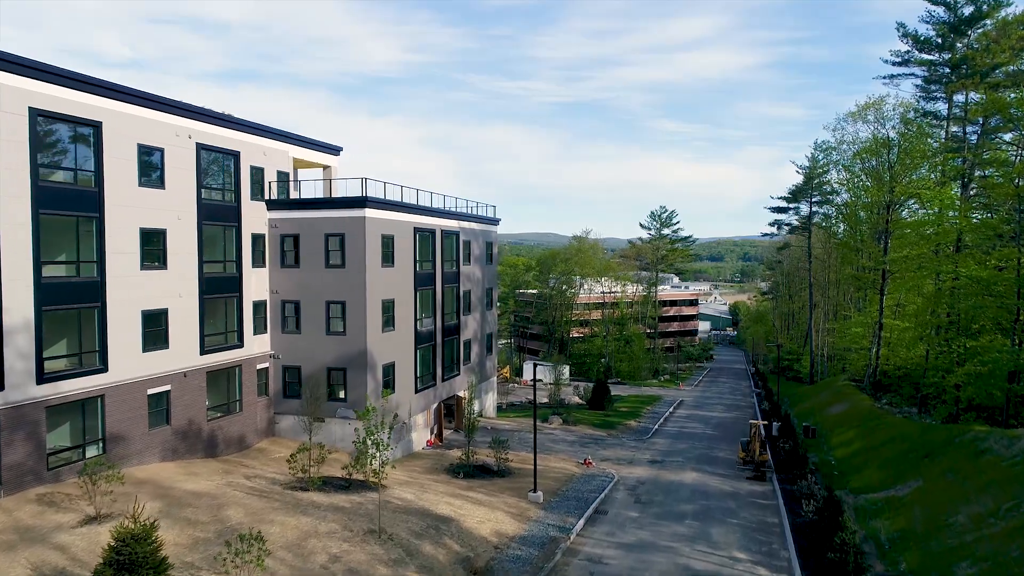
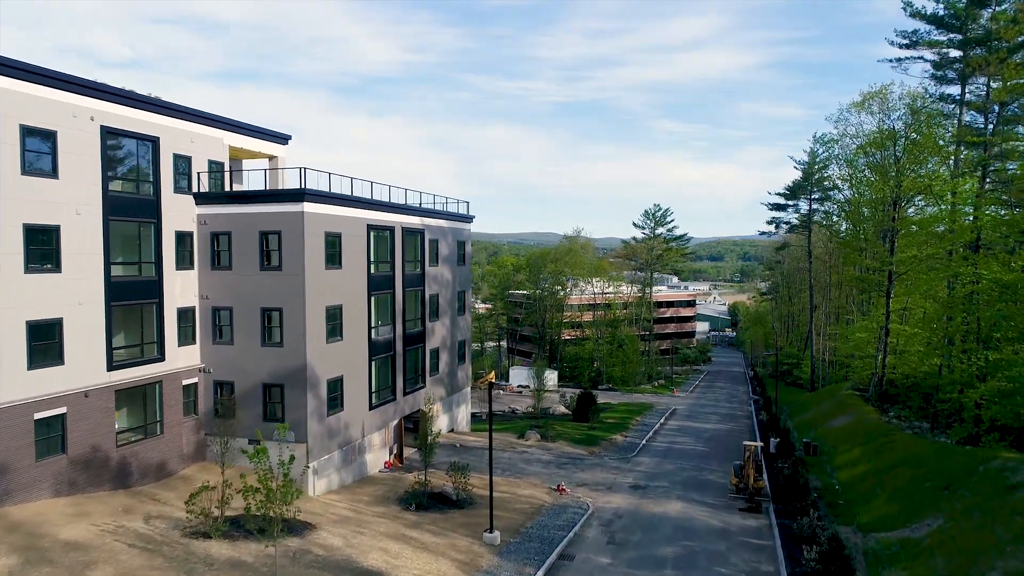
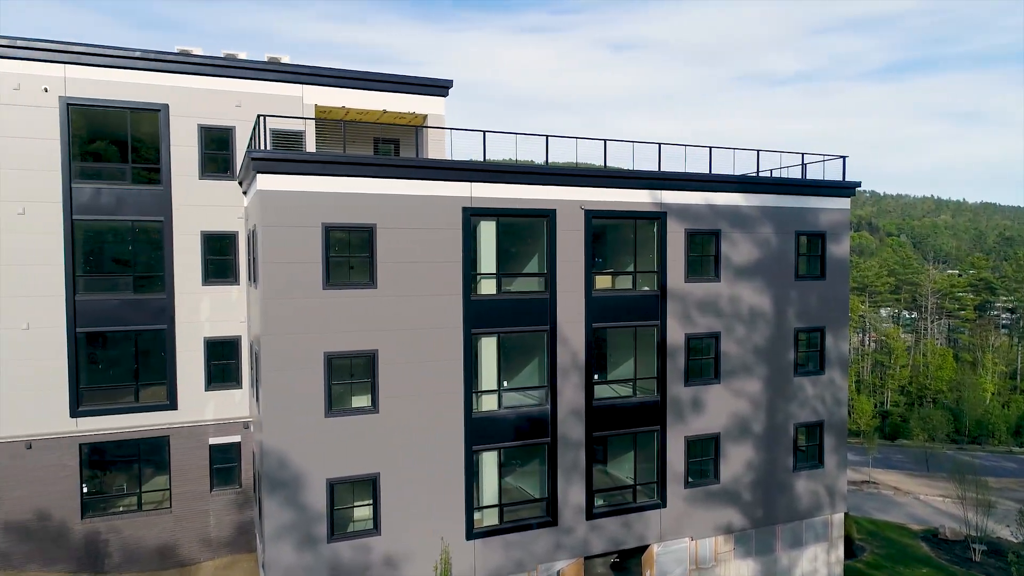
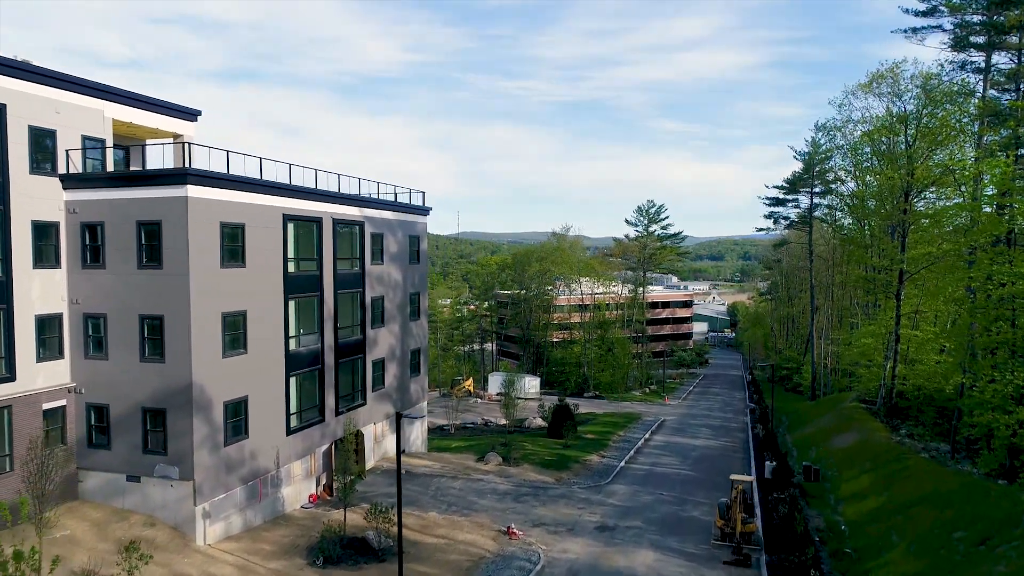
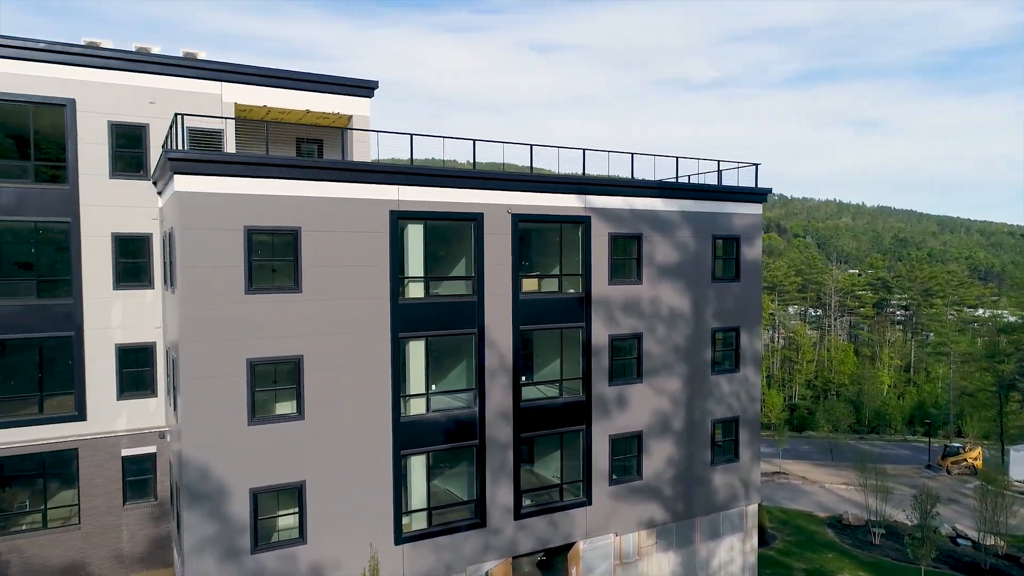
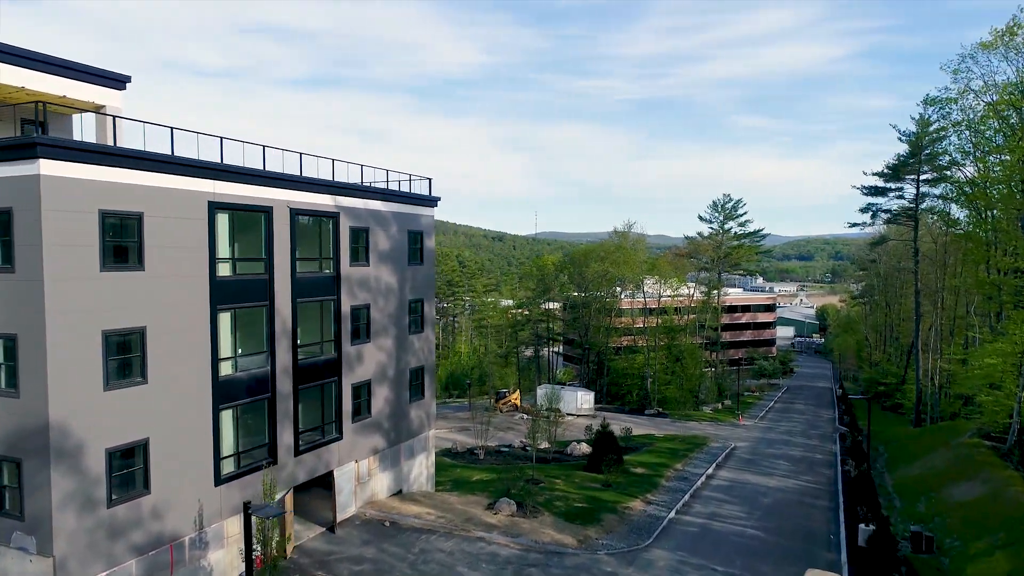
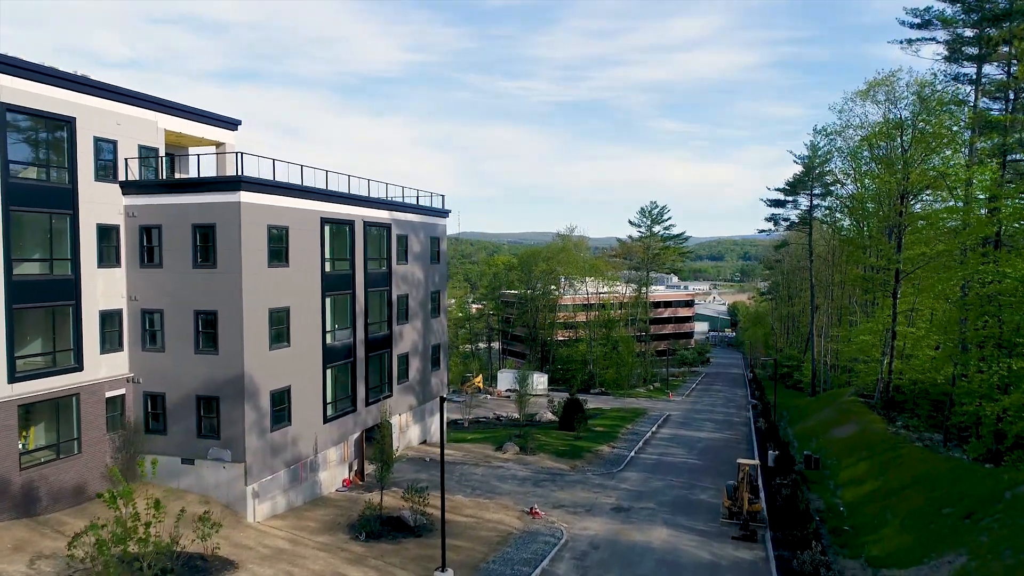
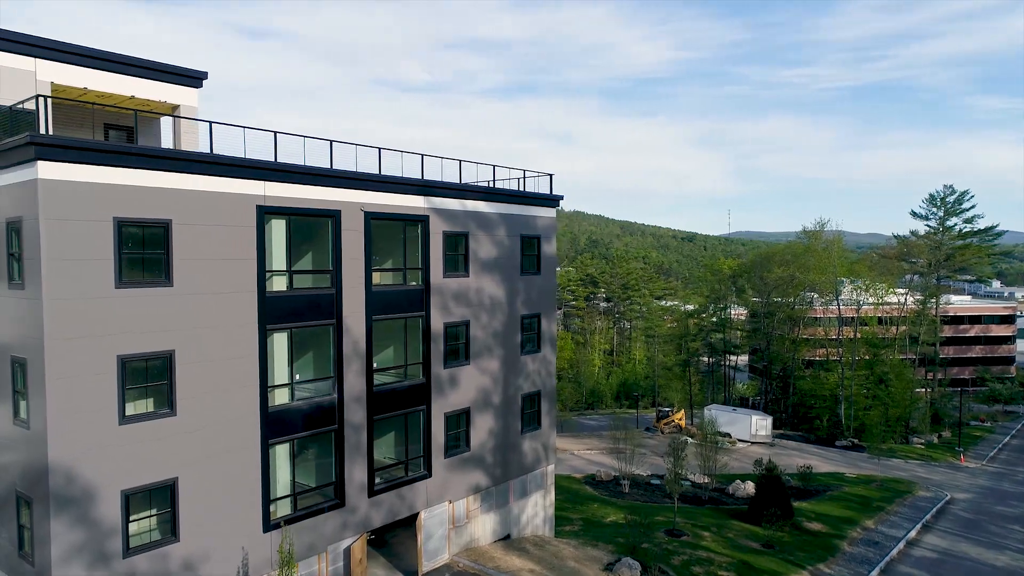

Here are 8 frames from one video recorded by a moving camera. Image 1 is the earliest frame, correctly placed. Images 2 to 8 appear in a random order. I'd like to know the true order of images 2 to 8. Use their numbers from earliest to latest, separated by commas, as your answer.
2, 7, 4, 6, 8, 5, 3
